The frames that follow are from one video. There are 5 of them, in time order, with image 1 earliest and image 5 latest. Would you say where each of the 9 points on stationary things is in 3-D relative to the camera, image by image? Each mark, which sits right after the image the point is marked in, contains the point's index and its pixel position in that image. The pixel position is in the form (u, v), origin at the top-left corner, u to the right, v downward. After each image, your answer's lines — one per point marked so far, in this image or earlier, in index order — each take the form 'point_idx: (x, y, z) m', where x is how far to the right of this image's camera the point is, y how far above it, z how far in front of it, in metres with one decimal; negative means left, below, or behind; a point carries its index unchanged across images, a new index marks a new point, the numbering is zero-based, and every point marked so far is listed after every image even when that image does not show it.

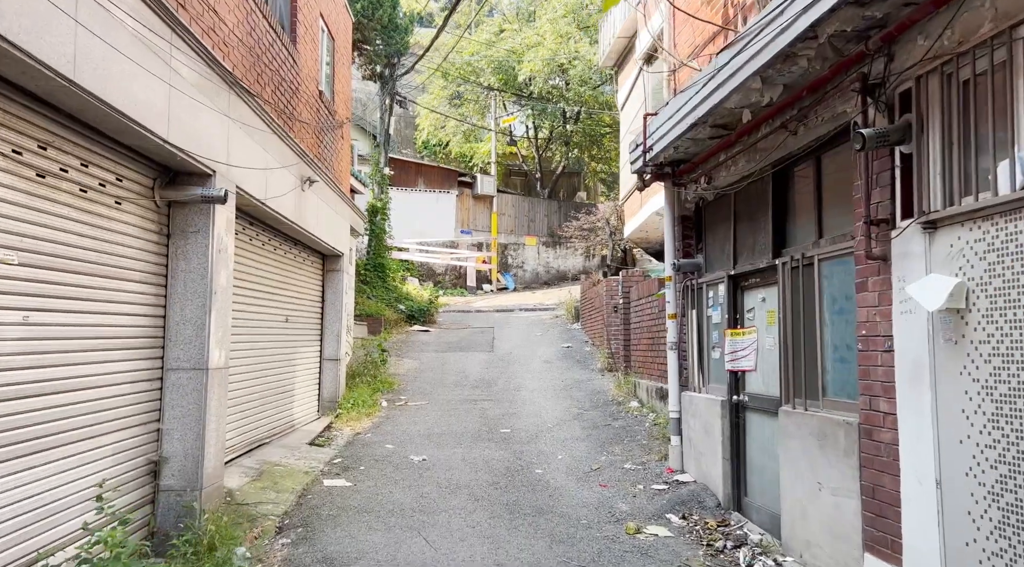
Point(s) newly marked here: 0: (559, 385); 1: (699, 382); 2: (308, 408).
0: (+0.7, -1.5, +10.9) m
1: (+1.6, -0.8, +6.2) m
2: (-2.4, -1.5, +8.8) m
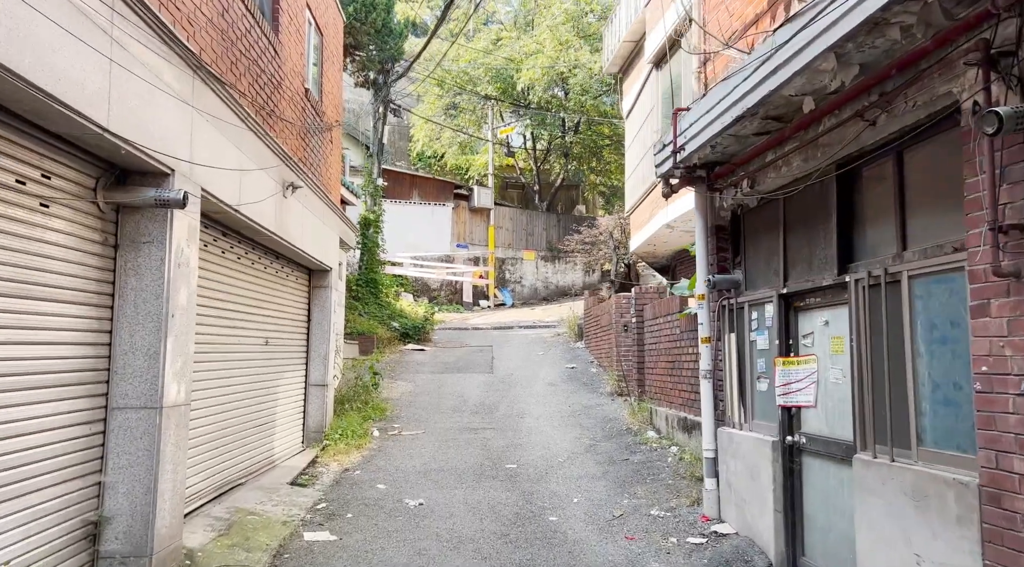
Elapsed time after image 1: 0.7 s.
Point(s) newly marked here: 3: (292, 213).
0: (+0.7, -1.7, +10.0) m
1: (+1.6, -1.0, +5.4) m
2: (-2.4, -1.7, +7.9) m
3: (-2.0, +0.7, +6.9) m
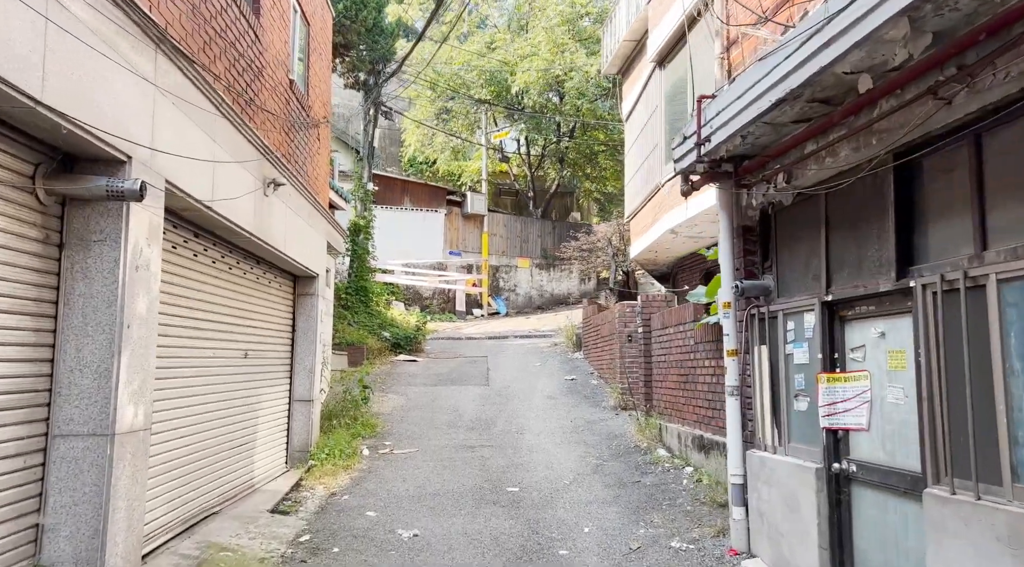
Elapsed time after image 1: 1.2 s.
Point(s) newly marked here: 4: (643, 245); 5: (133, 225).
0: (+0.7, -1.8, +9.5) m
1: (+1.7, -1.0, +4.8) m
2: (-2.4, -1.7, +7.3) m
3: (-2.0, +0.6, +6.3) m
4: (+2.3, +0.7, +13.3) m
5: (-1.8, +0.3, +3.6) m
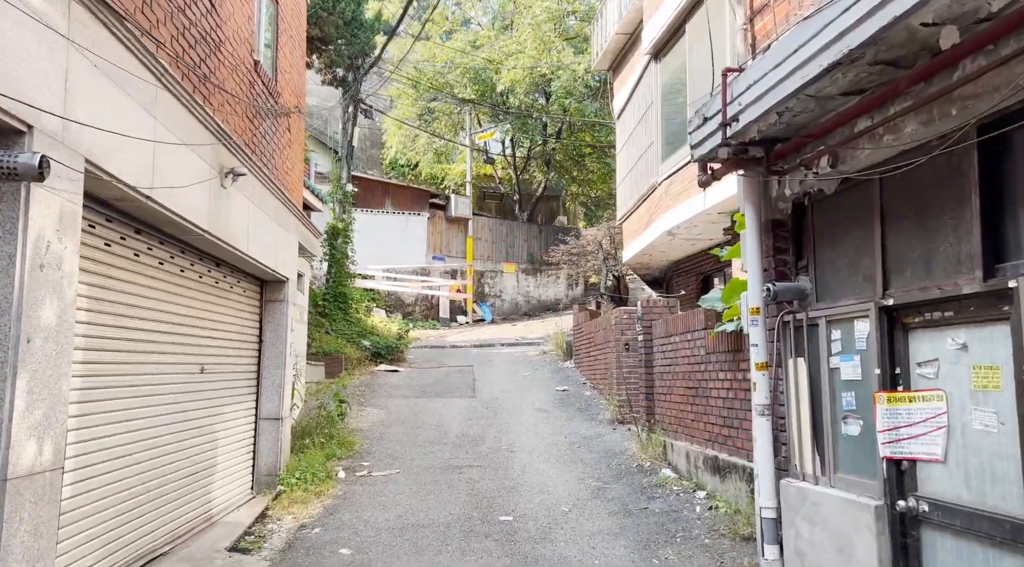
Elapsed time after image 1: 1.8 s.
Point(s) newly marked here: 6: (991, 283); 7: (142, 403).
0: (+0.6, -1.9, +8.7) m
1: (+1.7, -1.0, +4.1) m
2: (-2.4, -1.8, +6.5) m
3: (-2.1, +0.6, +5.6) m
4: (+2.1, +0.6, +12.6) m
5: (-1.8, +0.3, +2.9) m
6: (+1.9, 0.0, +3.0) m
7: (-2.3, -0.7, +4.7) m
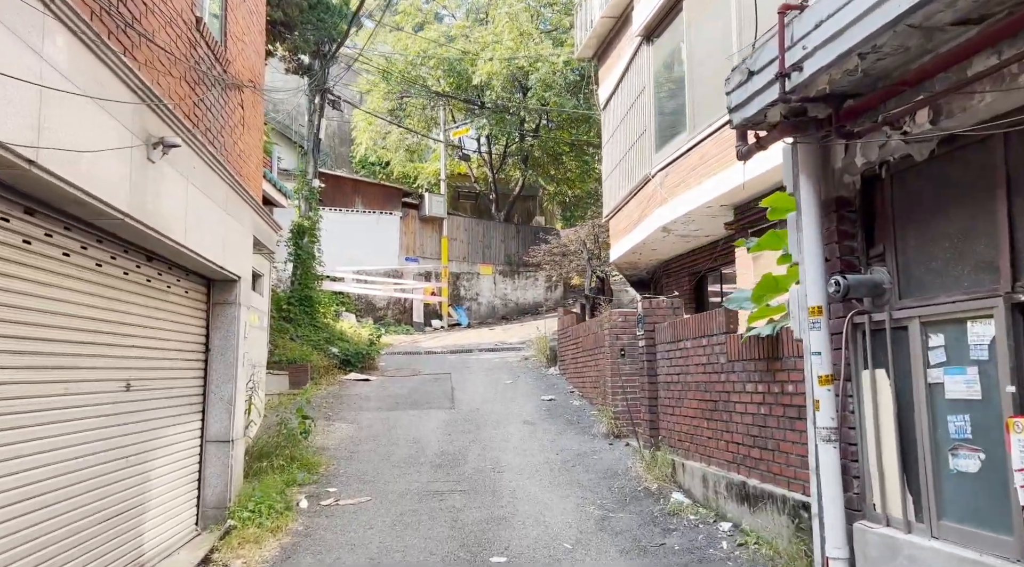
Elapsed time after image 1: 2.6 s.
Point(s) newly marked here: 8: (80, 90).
0: (+0.5, -1.9, +7.8) m
1: (+1.7, -1.0, +3.2) m
2: (-2.5, -1.8, +5.5) m
3: (-2.1, +0.6, +4.5) m
4: (+1.8, +0.6, +11.8) m
5: (-1.8, +0.3, +1.9) m
6: (+2.0, 0.0, +2.1) m
7: (-2.3, -0.7, +3.7) m
8: (-2.0, +0.9, +3.5) m
